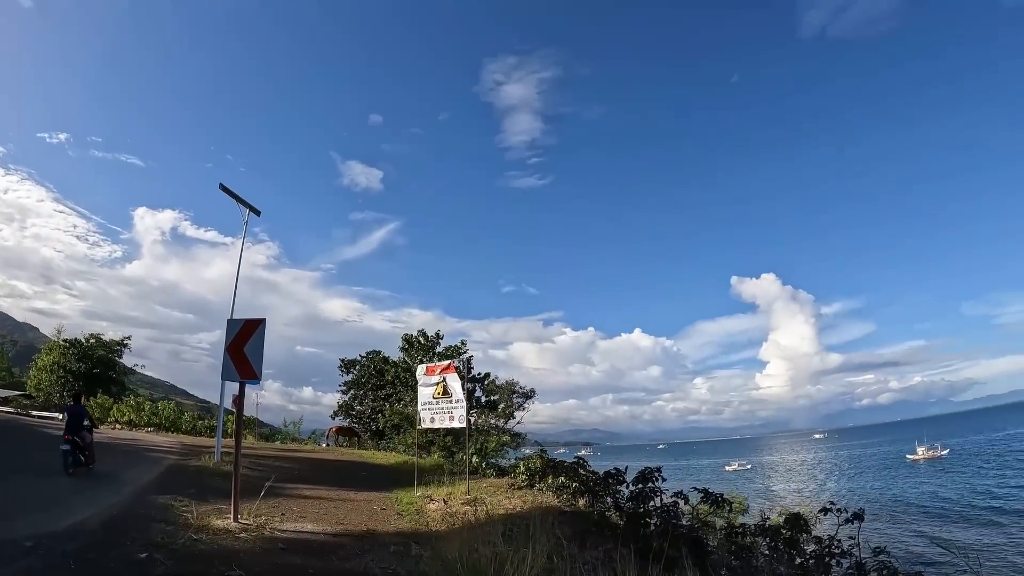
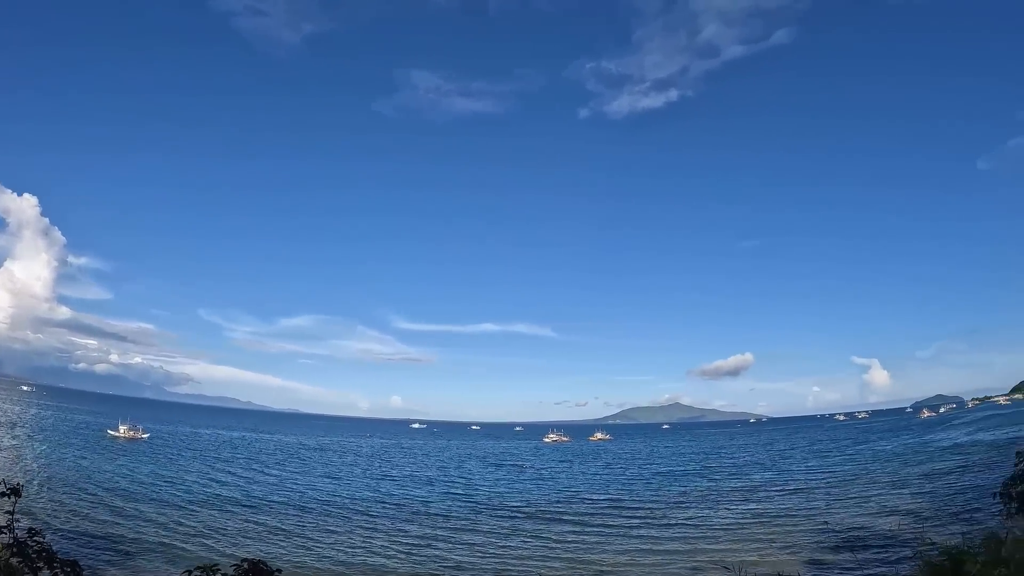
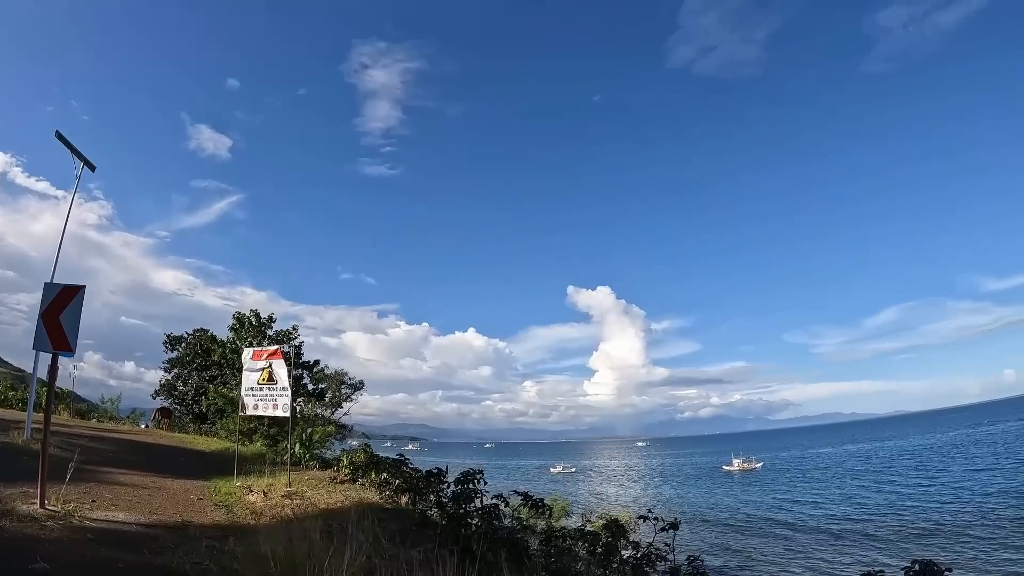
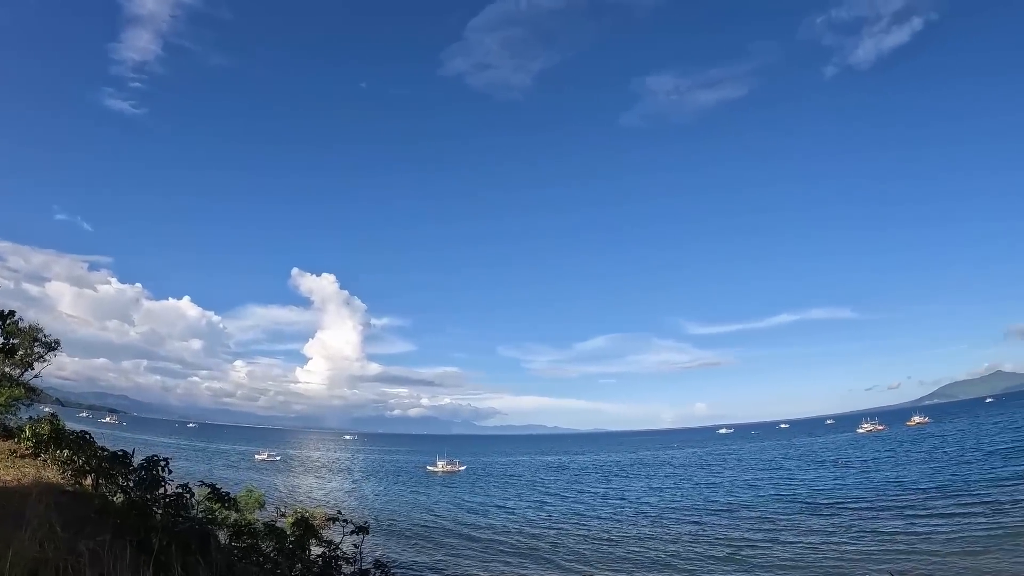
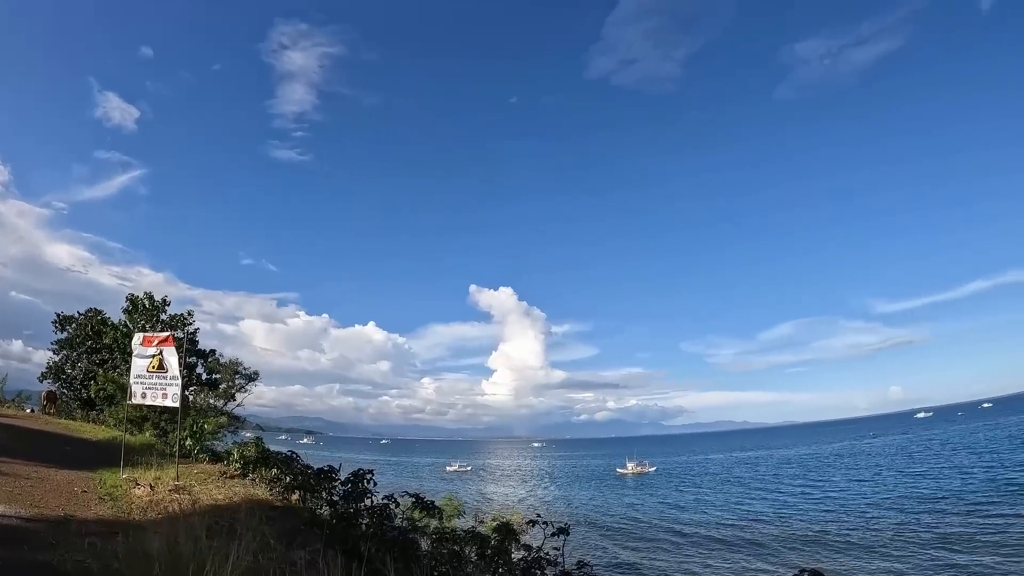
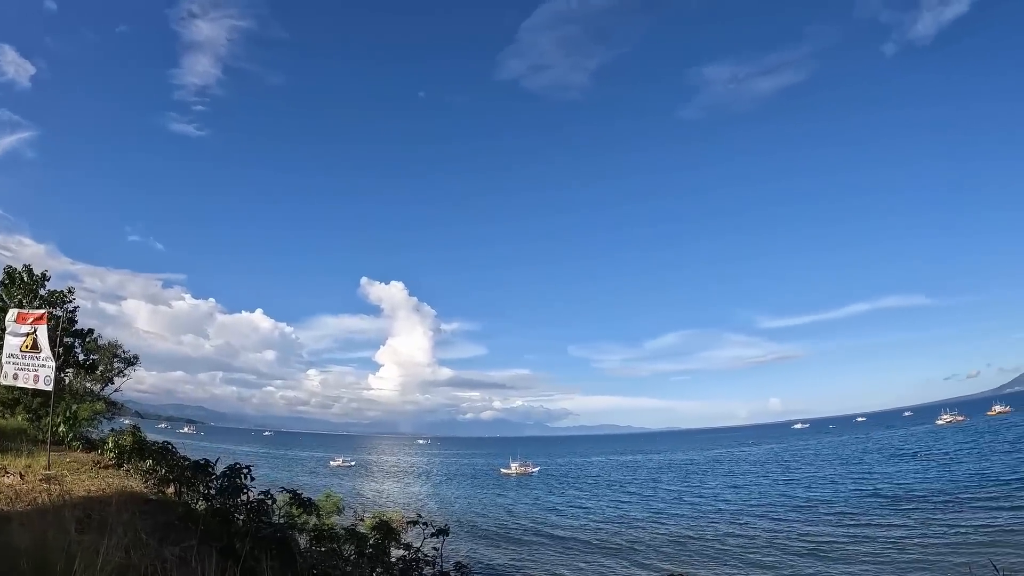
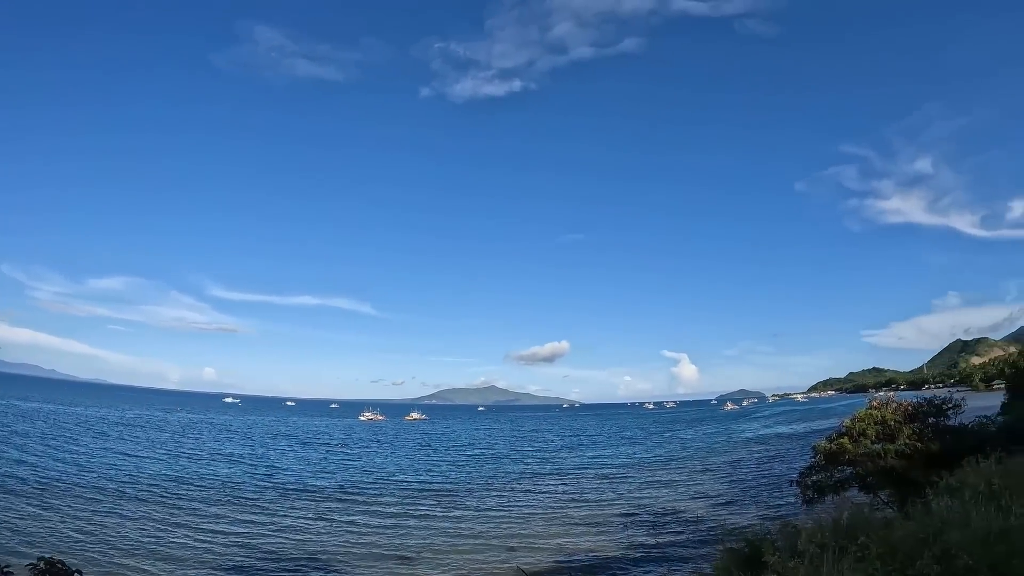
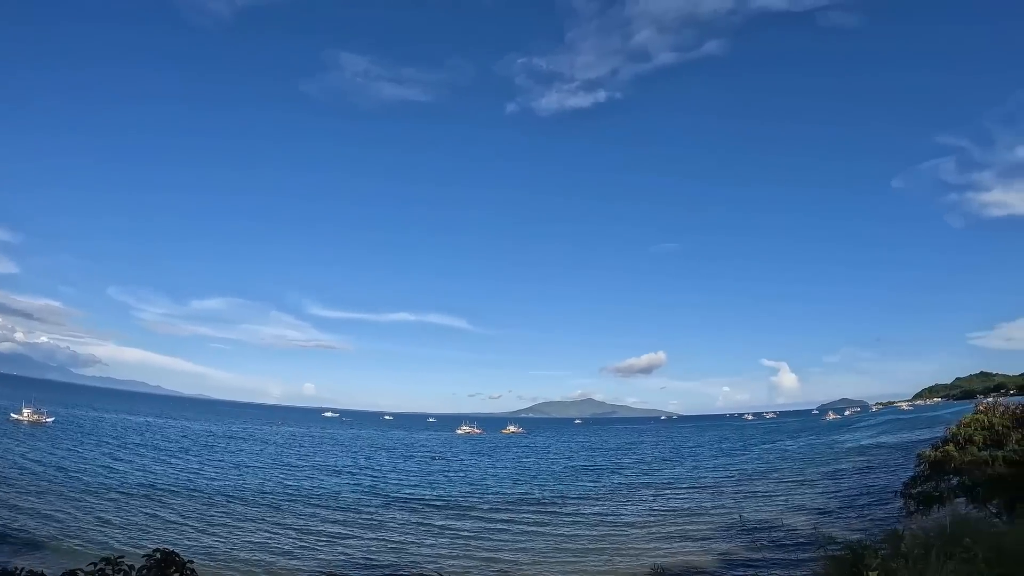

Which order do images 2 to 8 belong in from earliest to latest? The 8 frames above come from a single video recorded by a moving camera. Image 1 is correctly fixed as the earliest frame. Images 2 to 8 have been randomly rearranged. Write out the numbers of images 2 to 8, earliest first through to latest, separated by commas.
3, 5, 6, 4, 2, 8, 7
